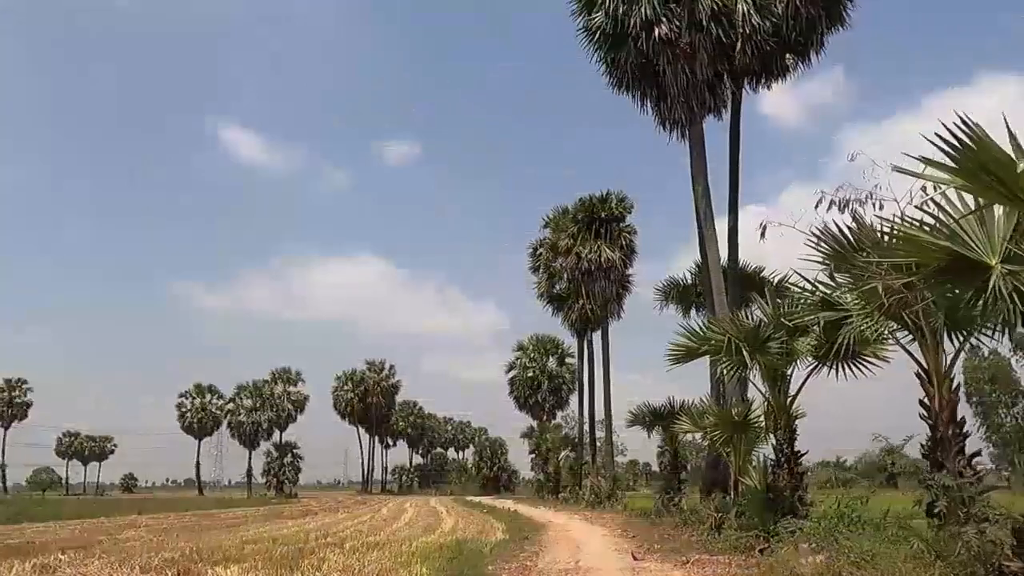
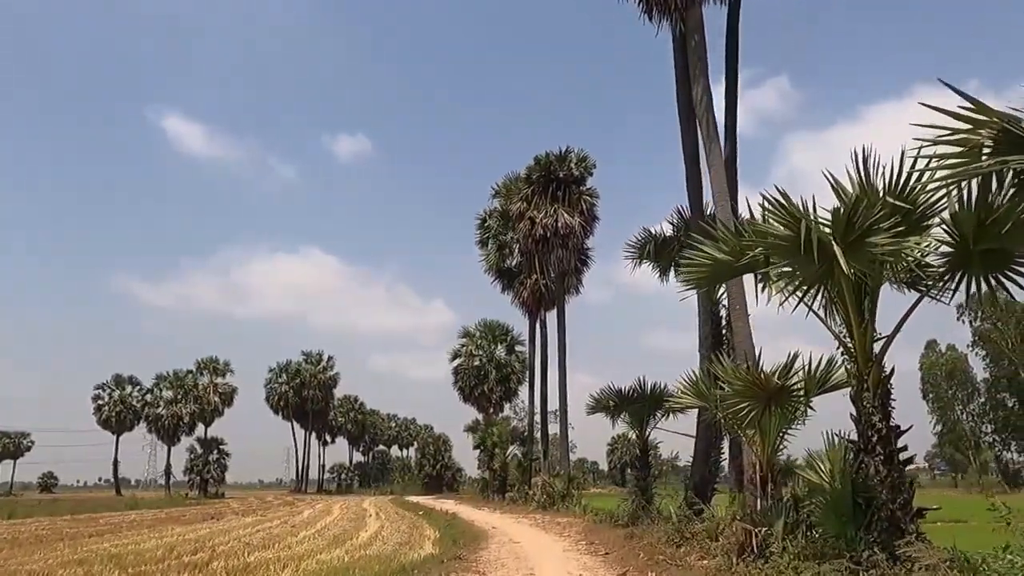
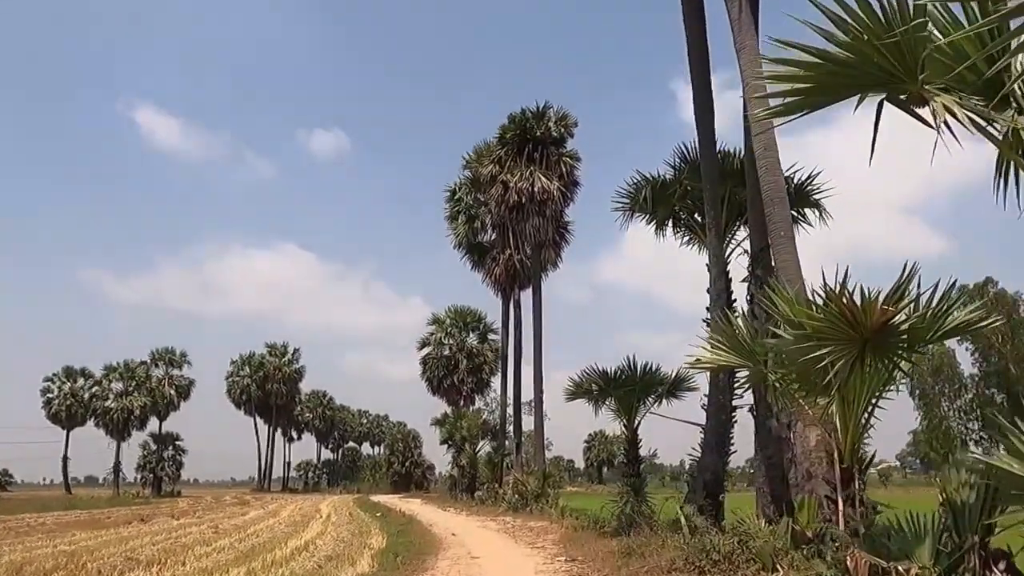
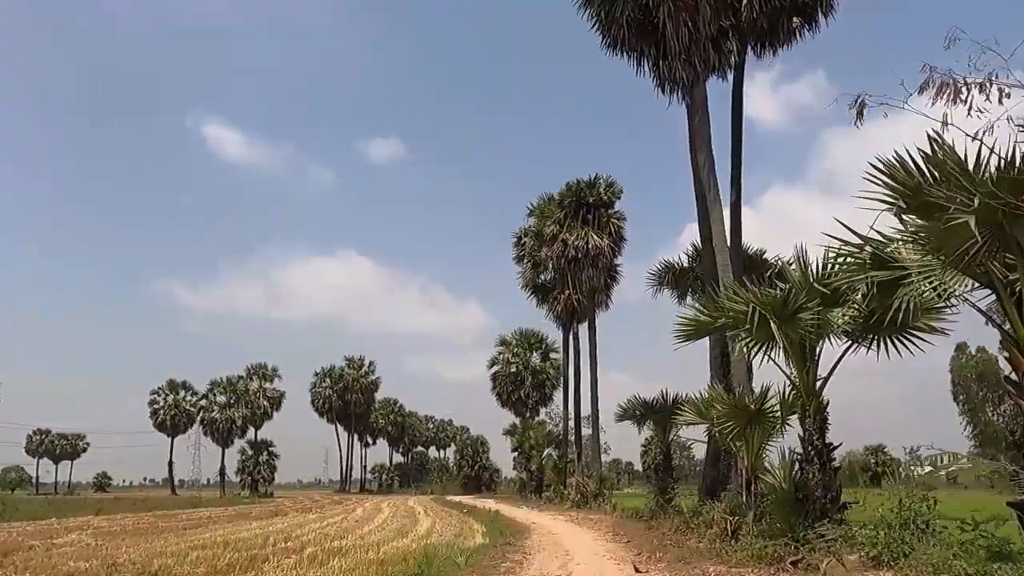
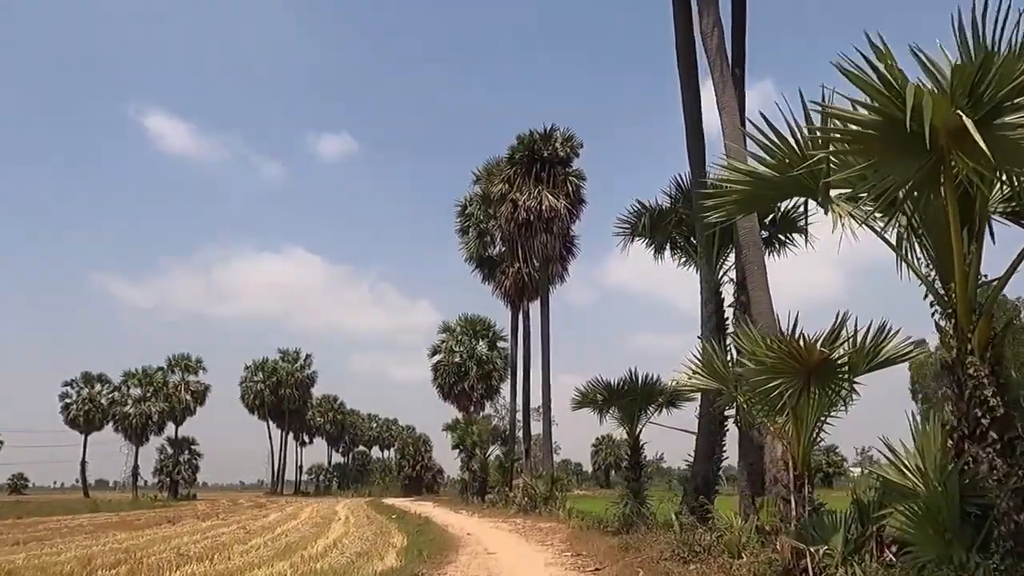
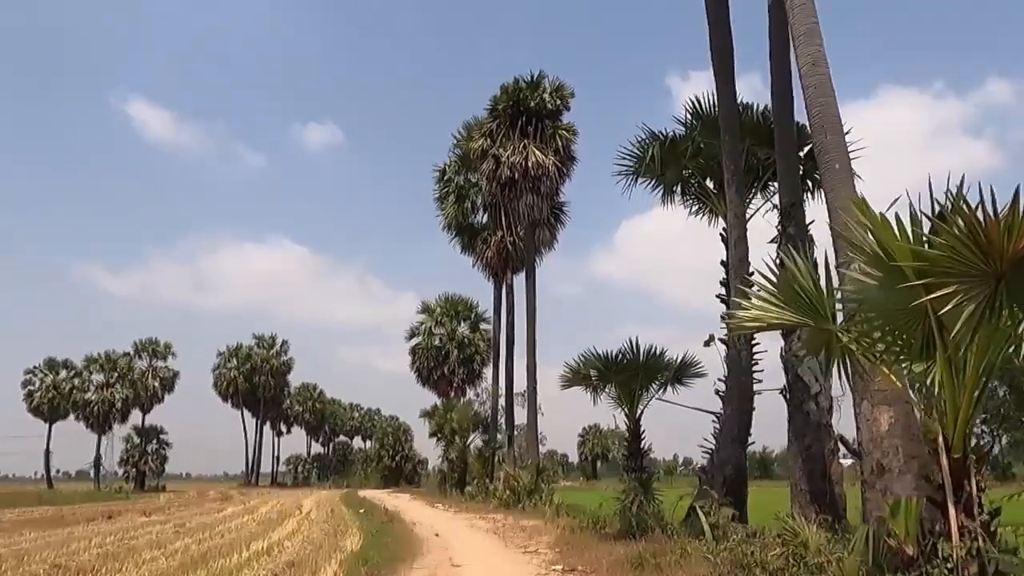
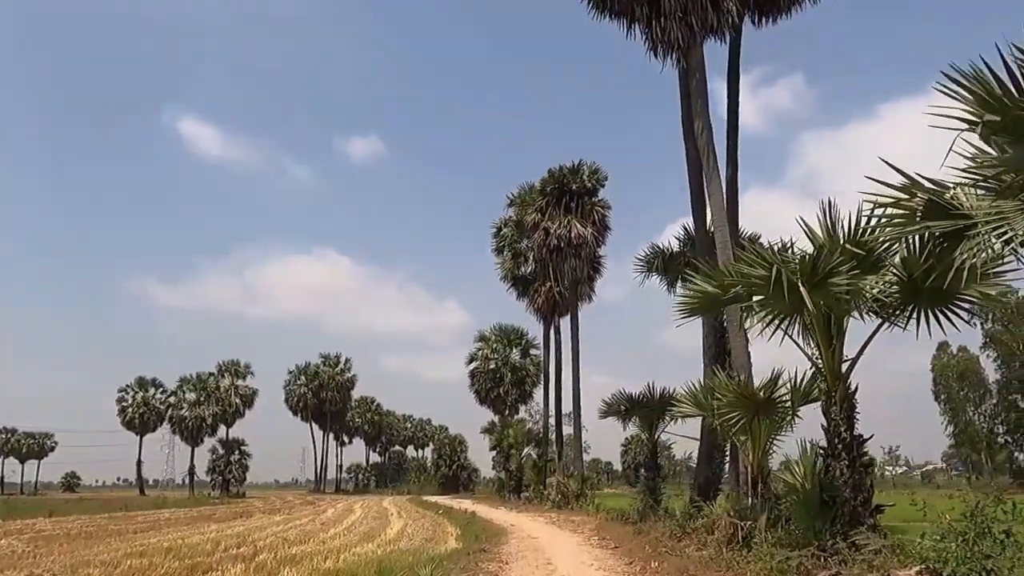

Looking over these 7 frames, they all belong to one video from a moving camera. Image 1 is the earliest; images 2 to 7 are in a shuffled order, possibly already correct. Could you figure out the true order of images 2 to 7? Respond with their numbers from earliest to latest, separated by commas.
4, 7, 2, 5, 3, 6
